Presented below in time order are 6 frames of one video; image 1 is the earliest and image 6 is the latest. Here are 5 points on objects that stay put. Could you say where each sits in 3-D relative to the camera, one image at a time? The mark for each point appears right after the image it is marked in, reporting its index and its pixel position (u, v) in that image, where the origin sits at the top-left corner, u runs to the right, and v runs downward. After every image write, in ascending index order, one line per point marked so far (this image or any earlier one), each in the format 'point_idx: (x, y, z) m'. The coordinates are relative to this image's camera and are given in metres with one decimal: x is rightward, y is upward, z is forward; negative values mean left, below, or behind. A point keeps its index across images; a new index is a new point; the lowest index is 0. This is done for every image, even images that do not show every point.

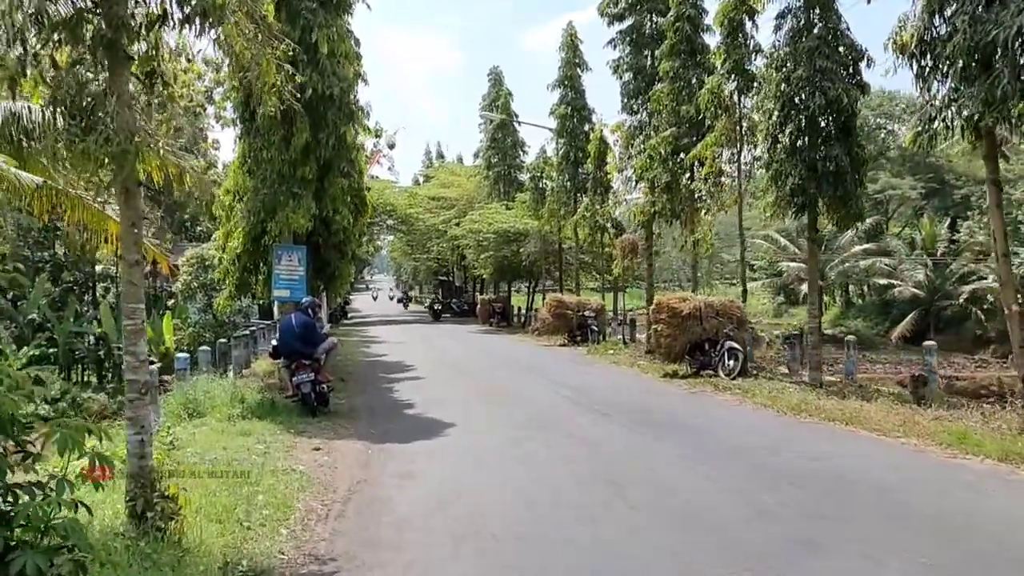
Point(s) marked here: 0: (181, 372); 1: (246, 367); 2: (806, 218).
0: (-4.8, -1.2, +12.5) m
1: (-5.2, -1.5, +17.3) m
2: (+4.8, +1.1, +14.0) m
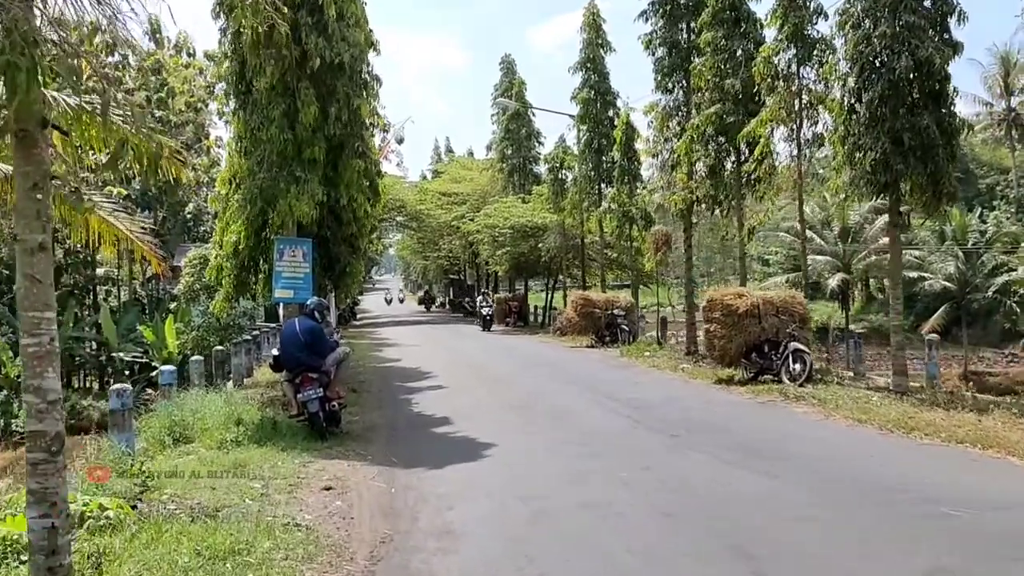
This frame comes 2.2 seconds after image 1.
0: (-4.3, -1.2, +10.7) m
1: (-4.7, -1.5, +15.4) m
2: (+5.3, +1.2, +12.1) m
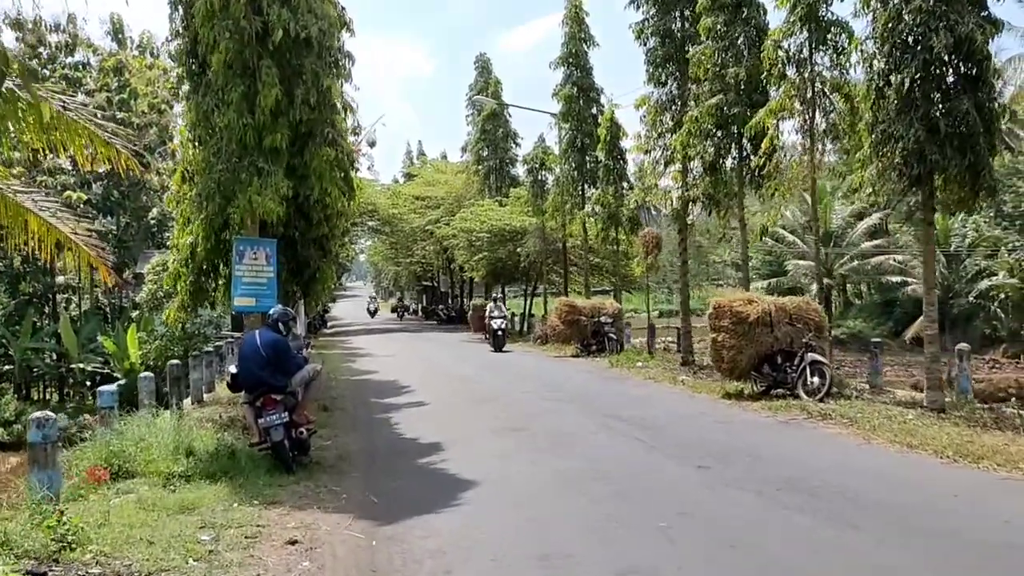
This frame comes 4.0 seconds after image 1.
0: (-4.3, -1.3, +9.2) m
1: (-4.9, -1.7, +13.9) m
2: (+5.2, +1.2, +10.9) m
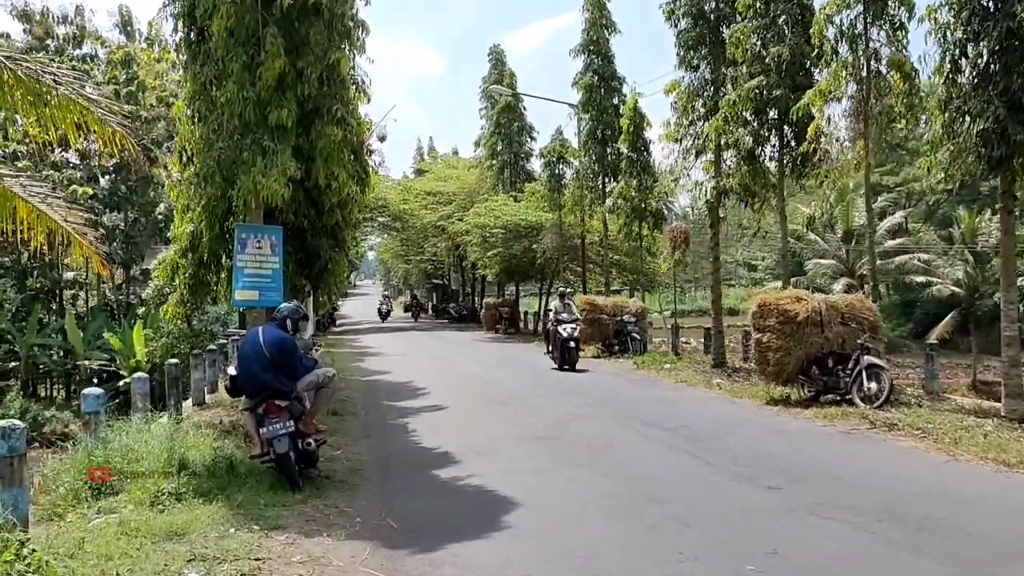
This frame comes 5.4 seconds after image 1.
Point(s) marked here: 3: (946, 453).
0: (-4.0, -1.2, +8.2) m
1: (-4.5, -1.6, +12.9) m
2: (+5.5, +1.2, +9.8) m
3: (+4.1, -1.5, +8.2) m
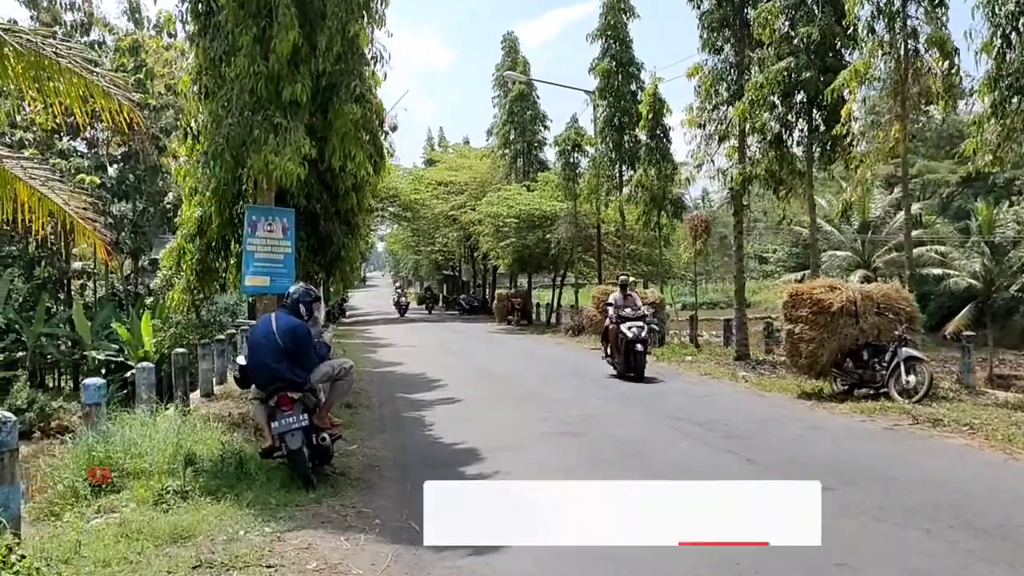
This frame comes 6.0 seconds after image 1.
0: (-3.8, -1.1, +7.8) m
1: (-4.2, -1.4, +12.5) m
2: (+5.8, +1.3, +9.3) m
3: (+4.3, -1.4, +7.6) m
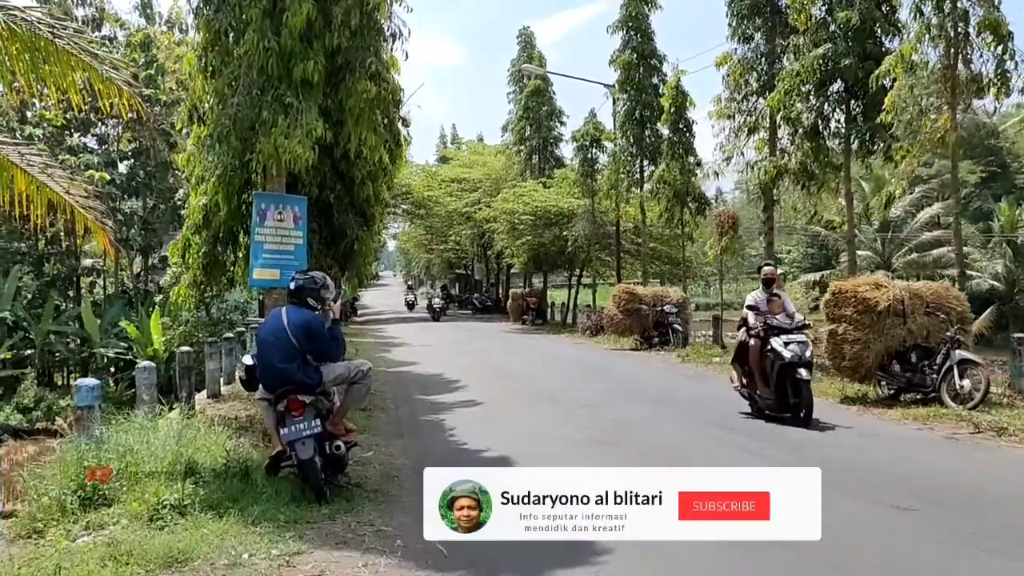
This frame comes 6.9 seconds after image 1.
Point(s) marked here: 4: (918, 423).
0: (-3.5, -1.0, +7.1) m
1: (-3.9, -1.3, +11.9) m
2: (+6.1, +1.4, +8.5) m
3: (+4.6, -1.4, +6.9) m
4: (+4.3, -1.4, +9.2) m
